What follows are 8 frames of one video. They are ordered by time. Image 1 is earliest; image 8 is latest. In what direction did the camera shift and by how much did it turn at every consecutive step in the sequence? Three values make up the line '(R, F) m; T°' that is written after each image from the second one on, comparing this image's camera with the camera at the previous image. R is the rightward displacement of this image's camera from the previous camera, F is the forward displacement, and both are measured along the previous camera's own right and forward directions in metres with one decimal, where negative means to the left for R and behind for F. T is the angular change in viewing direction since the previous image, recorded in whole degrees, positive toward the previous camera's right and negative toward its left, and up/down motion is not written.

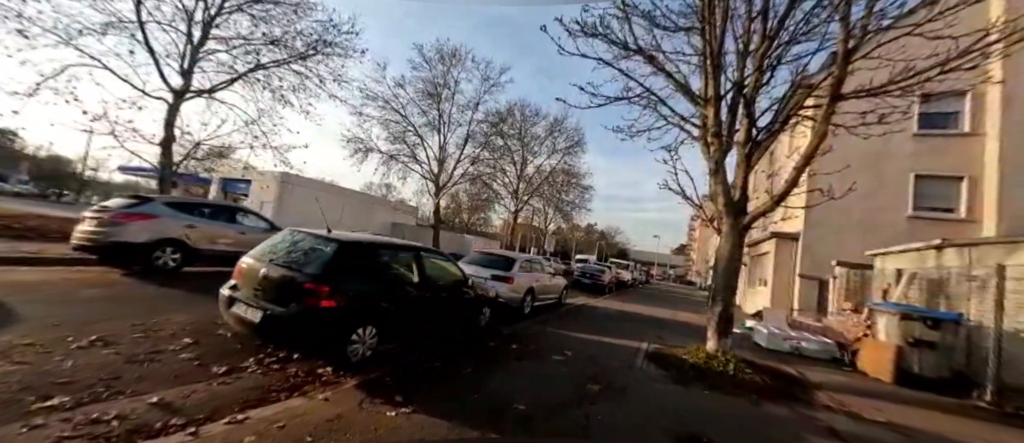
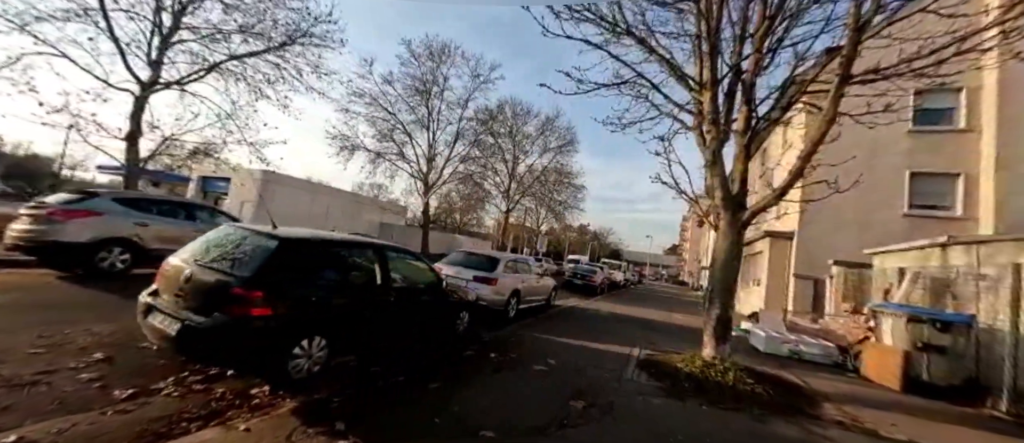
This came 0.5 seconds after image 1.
(+0.3, +0.6) m; +1°
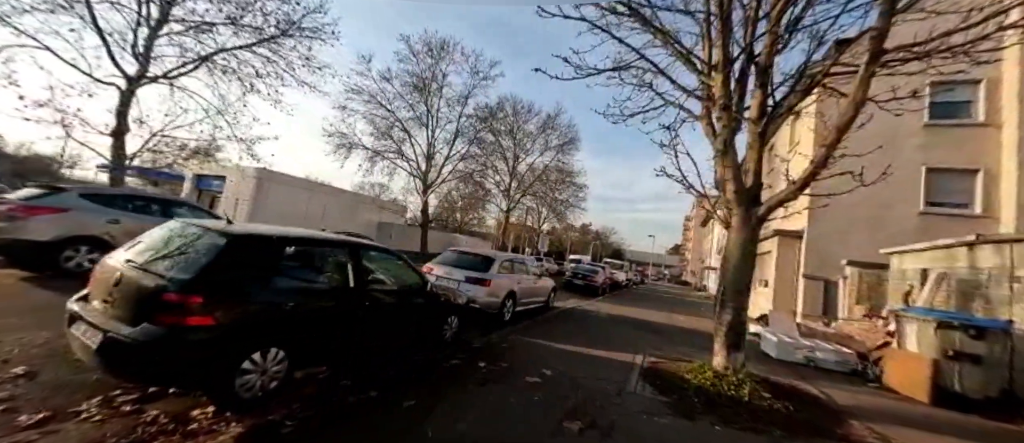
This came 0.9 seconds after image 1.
(+0.2, +0.5) m; 0°
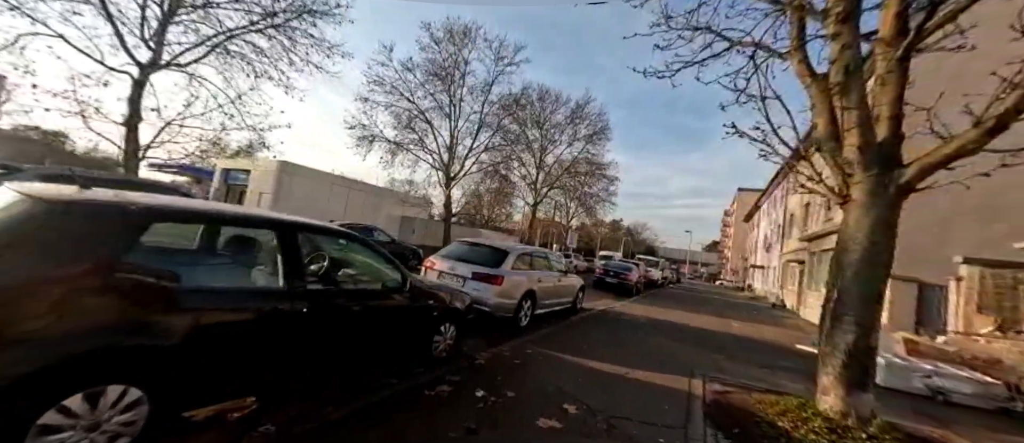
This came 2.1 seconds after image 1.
(+0.2, +1.6) m; -5°
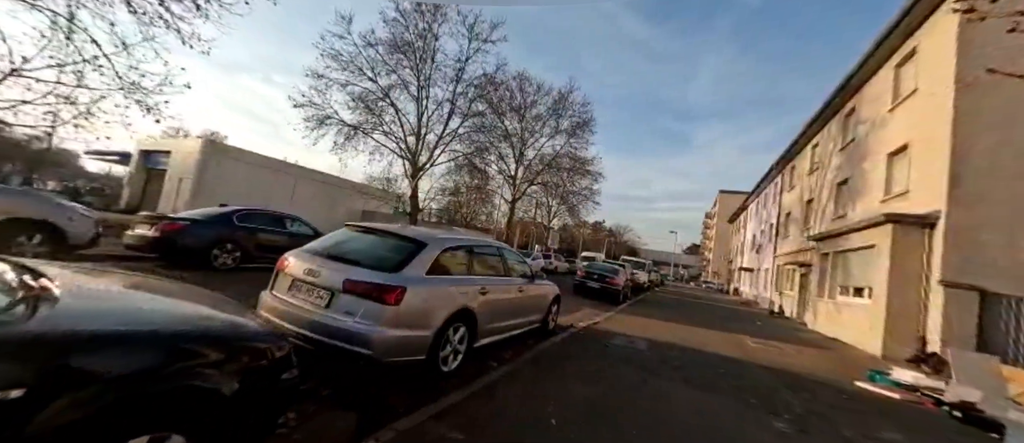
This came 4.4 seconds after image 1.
(+0.8, +3.2) m; +3°
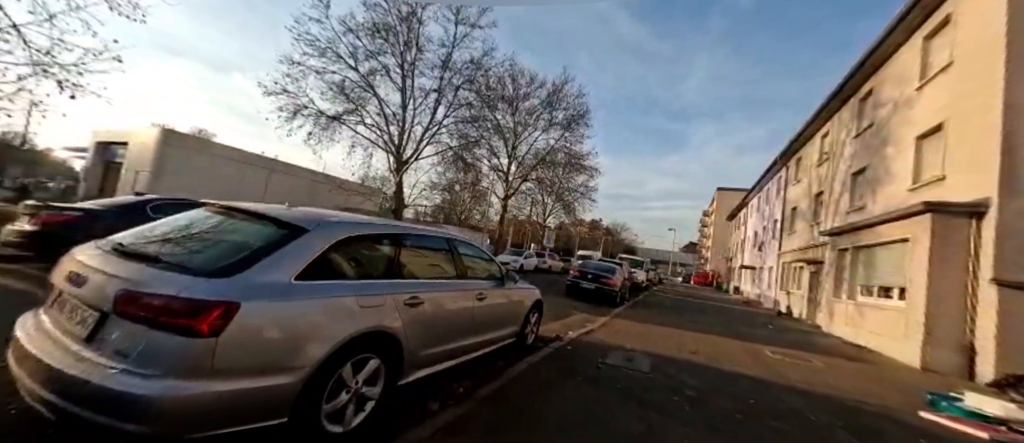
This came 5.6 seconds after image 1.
(+0.5, +1.6) m; 0°
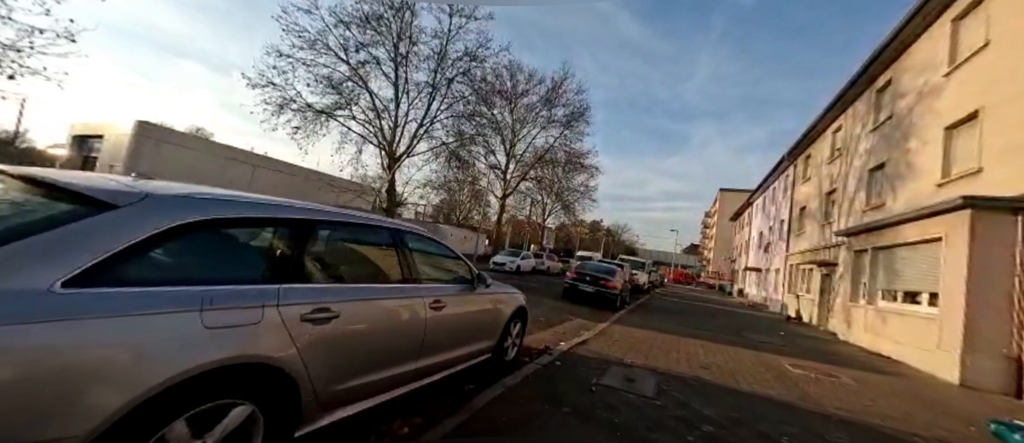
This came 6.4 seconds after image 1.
(+0.3, +1.0) m; 0°
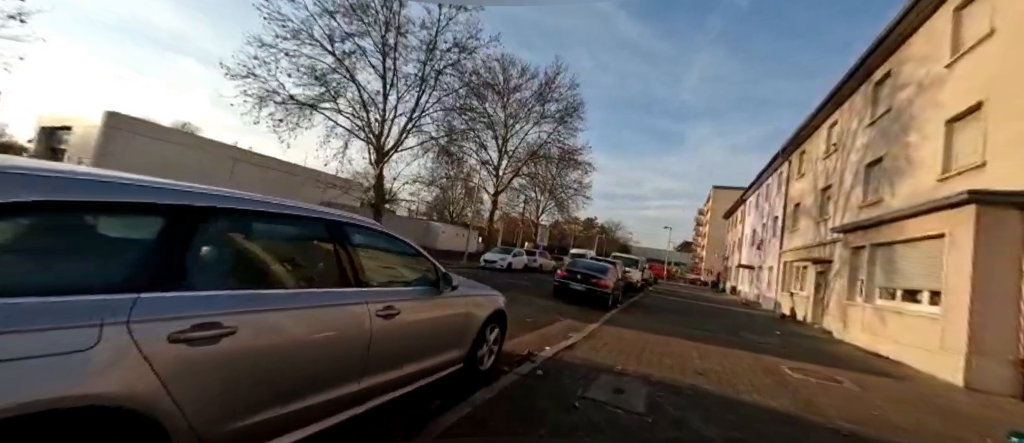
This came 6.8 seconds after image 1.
(+0.2, +0.6) m; +1°
